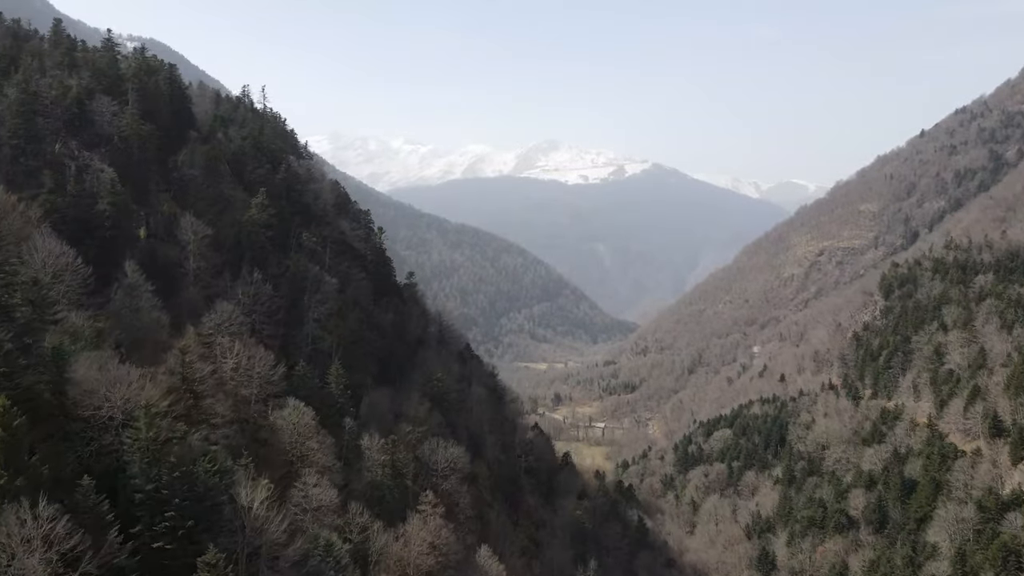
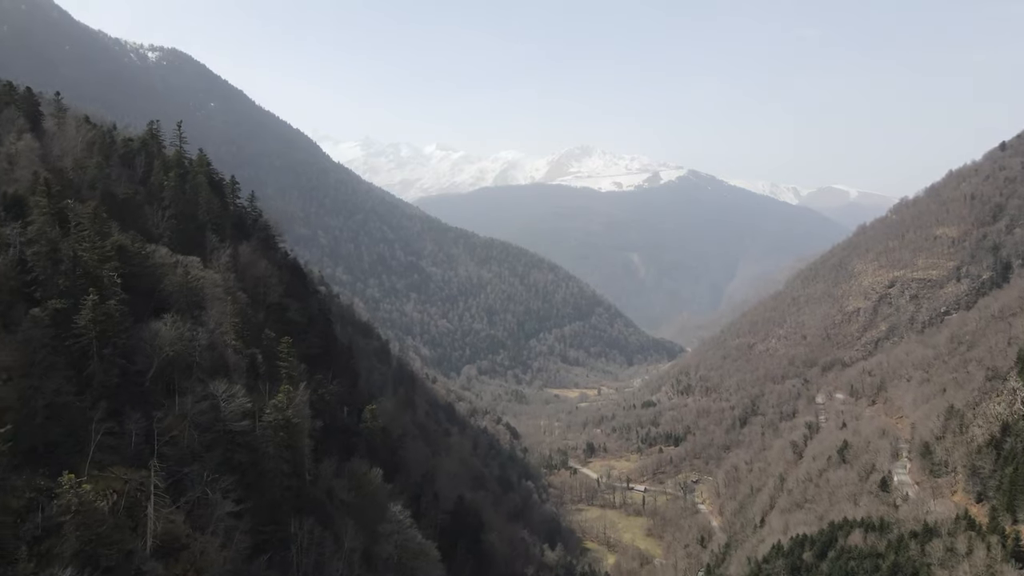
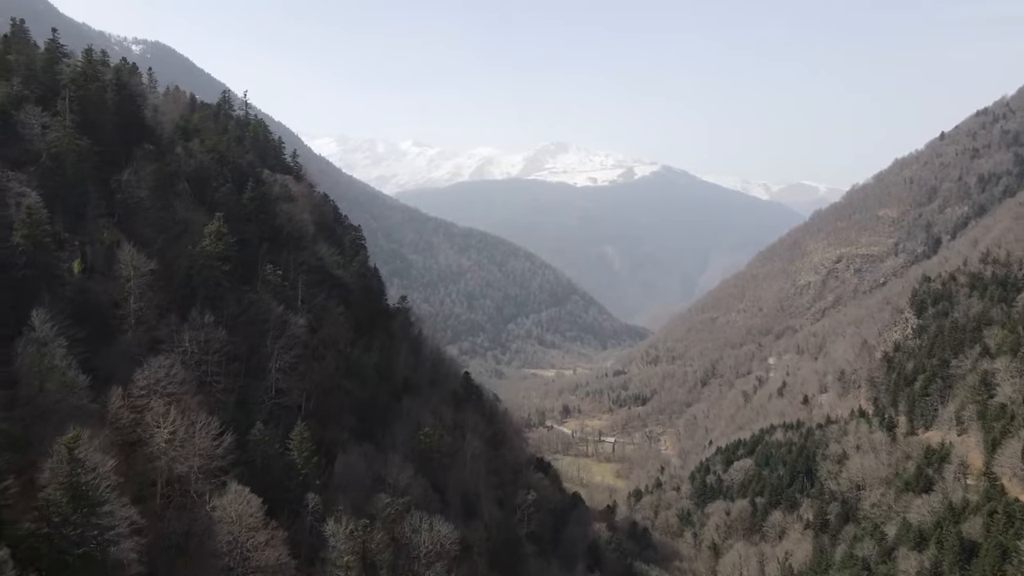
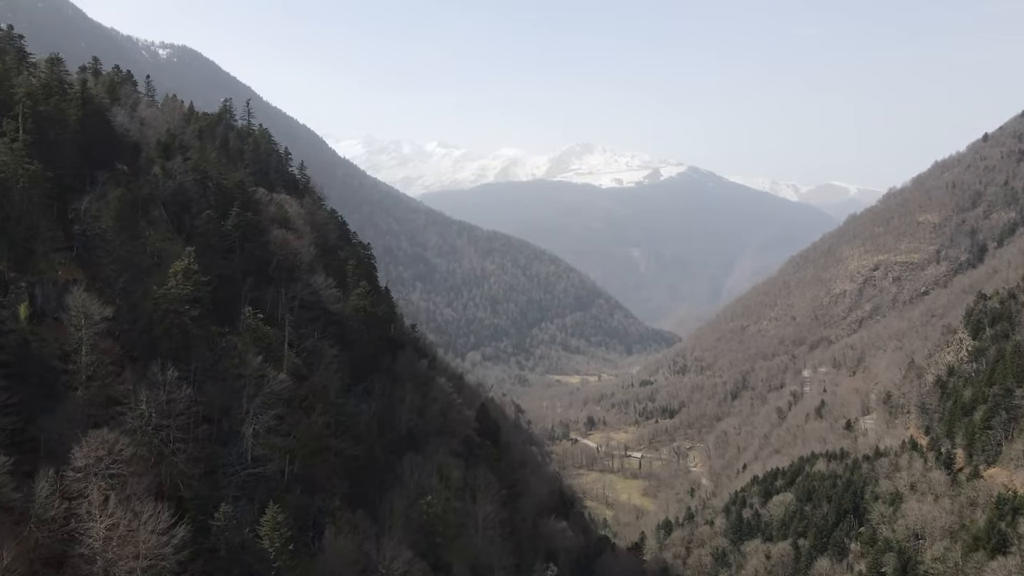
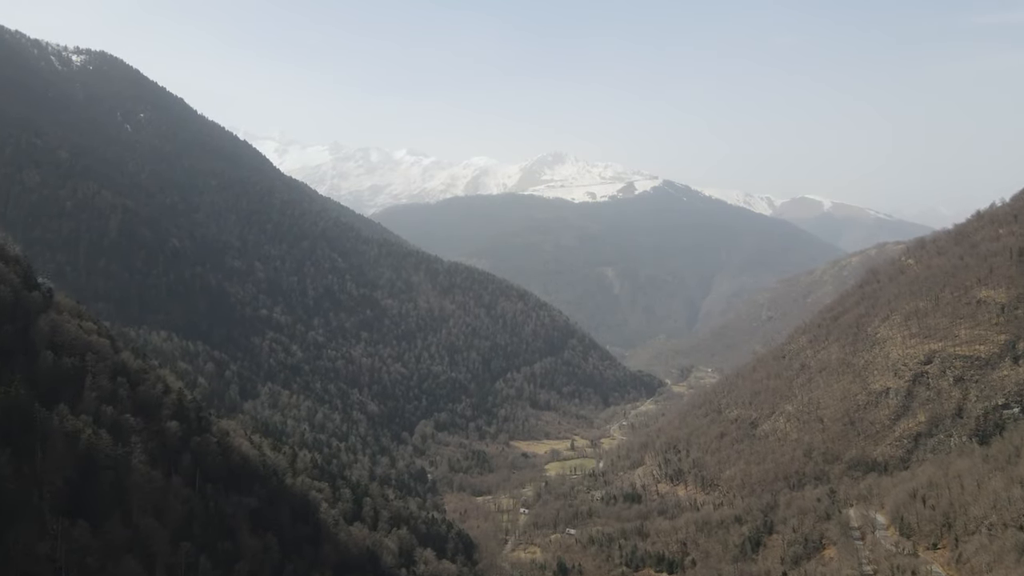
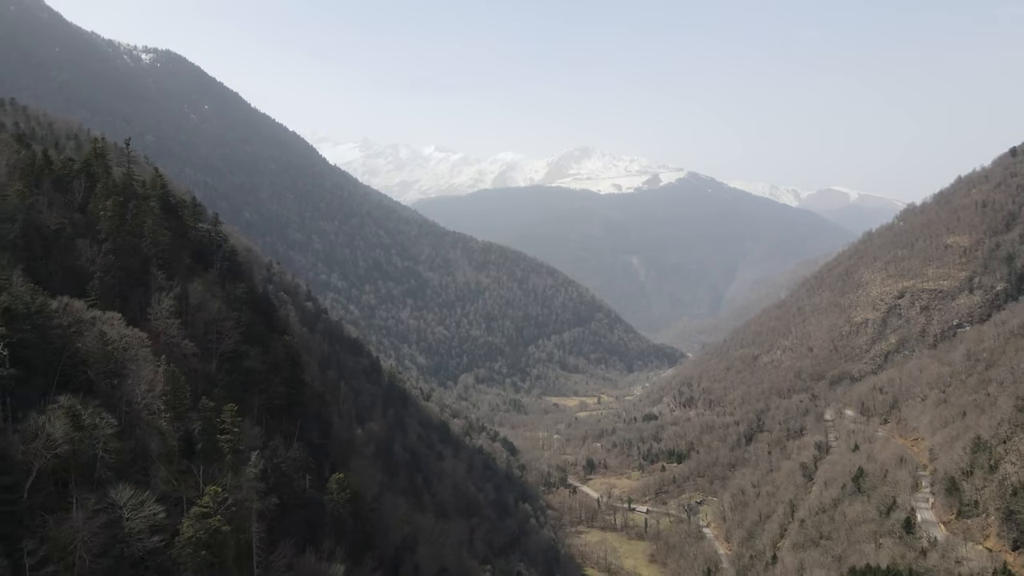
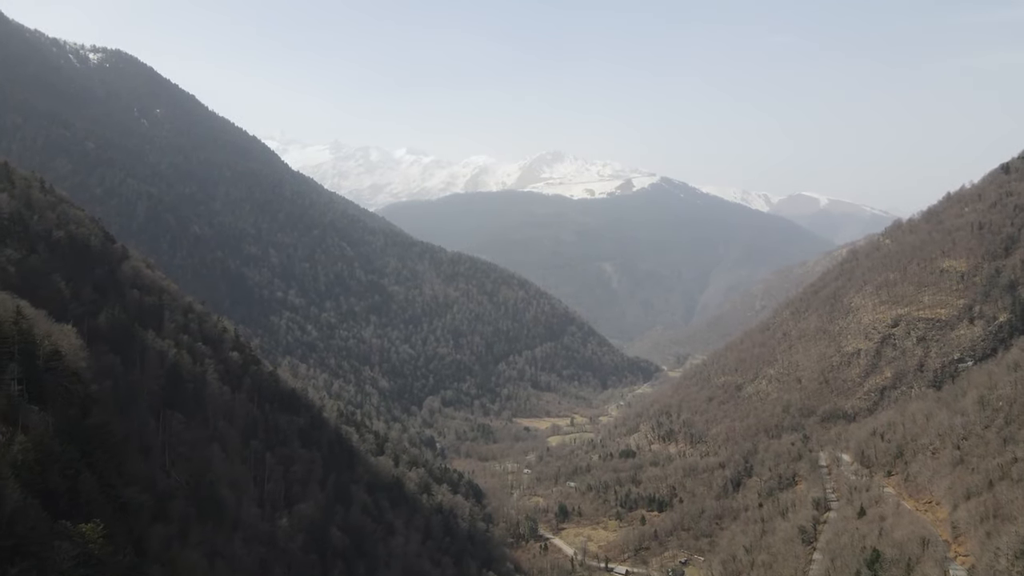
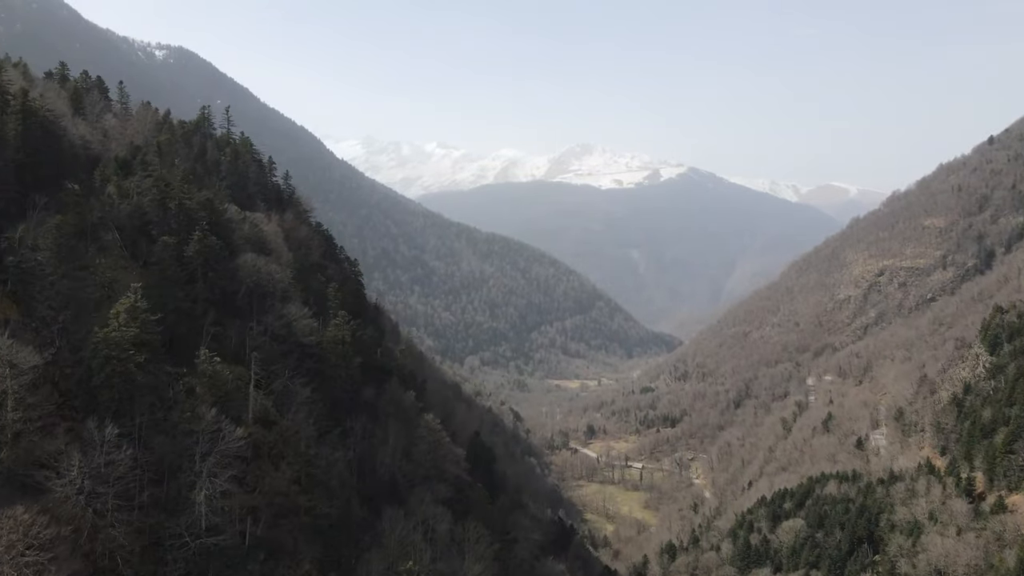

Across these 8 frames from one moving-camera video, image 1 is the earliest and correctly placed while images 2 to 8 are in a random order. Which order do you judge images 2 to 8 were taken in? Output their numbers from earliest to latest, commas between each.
3, 4, 8, 2, 6, 7, 5
